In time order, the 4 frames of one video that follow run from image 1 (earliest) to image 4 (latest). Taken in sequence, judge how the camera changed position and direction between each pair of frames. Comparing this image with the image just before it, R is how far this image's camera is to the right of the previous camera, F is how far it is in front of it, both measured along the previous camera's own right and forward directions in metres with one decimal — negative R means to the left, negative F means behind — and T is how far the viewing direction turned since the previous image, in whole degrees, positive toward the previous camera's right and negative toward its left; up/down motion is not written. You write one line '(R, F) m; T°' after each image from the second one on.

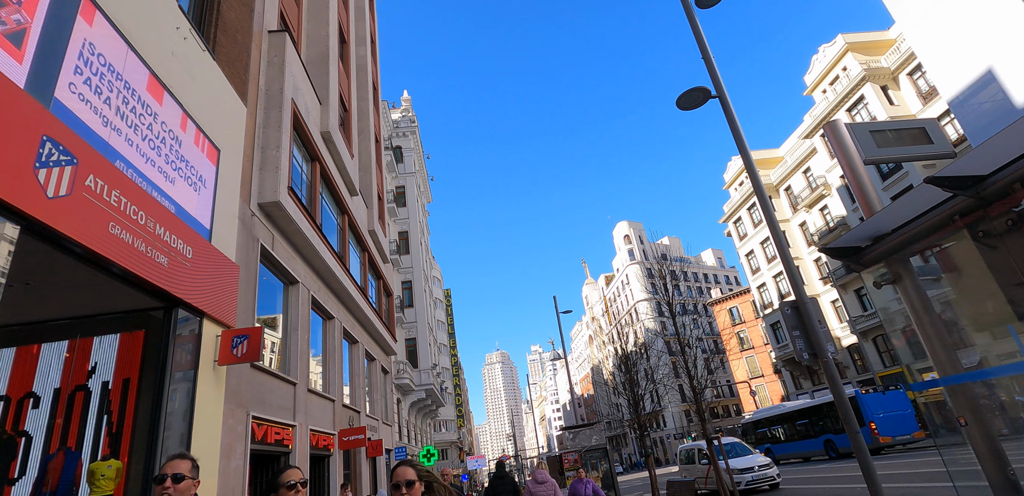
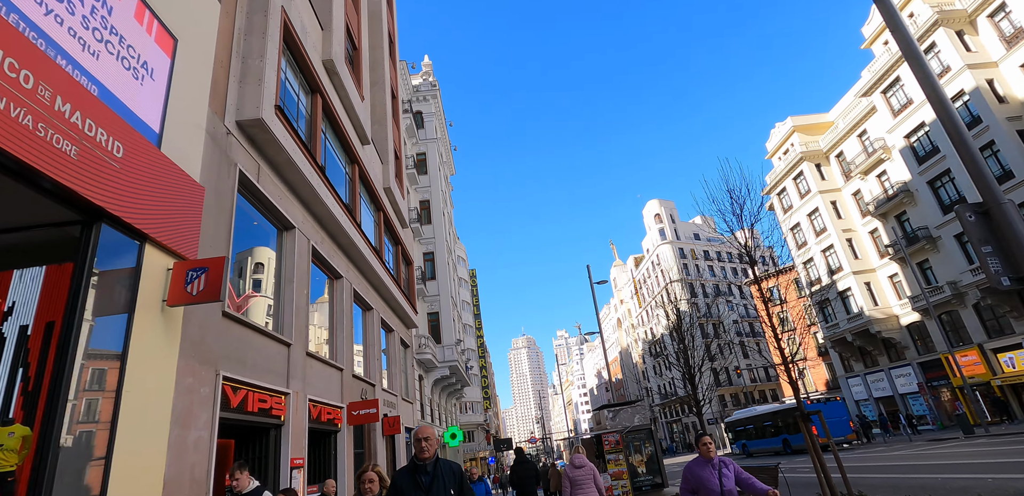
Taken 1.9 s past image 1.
(-0.2, +1.9) m; -3°
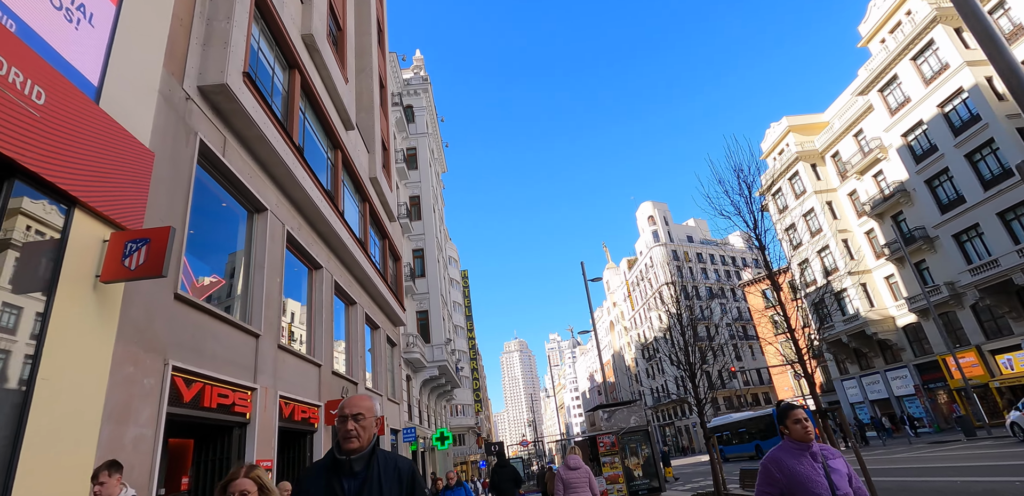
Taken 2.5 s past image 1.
(0.0, +0.7) m; +1°
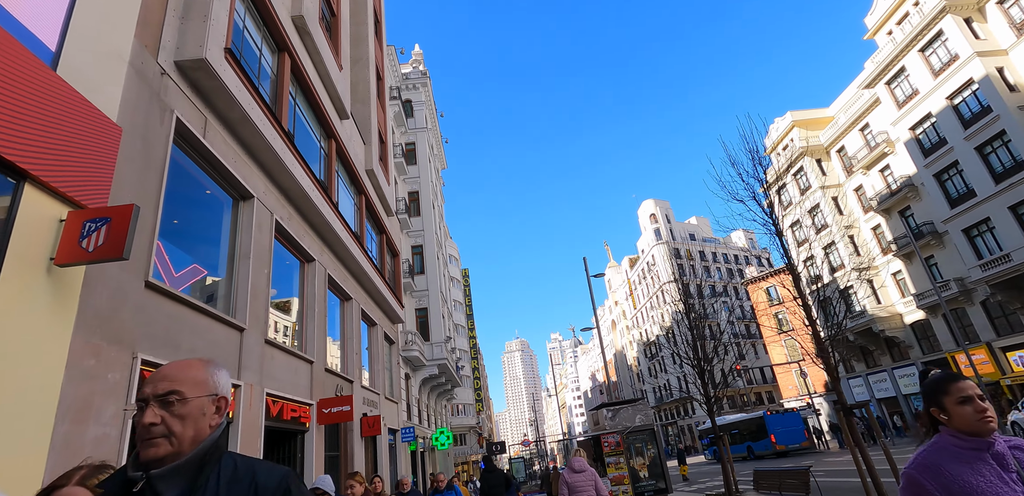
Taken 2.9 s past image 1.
(0.0, +0.5) m; 0°
